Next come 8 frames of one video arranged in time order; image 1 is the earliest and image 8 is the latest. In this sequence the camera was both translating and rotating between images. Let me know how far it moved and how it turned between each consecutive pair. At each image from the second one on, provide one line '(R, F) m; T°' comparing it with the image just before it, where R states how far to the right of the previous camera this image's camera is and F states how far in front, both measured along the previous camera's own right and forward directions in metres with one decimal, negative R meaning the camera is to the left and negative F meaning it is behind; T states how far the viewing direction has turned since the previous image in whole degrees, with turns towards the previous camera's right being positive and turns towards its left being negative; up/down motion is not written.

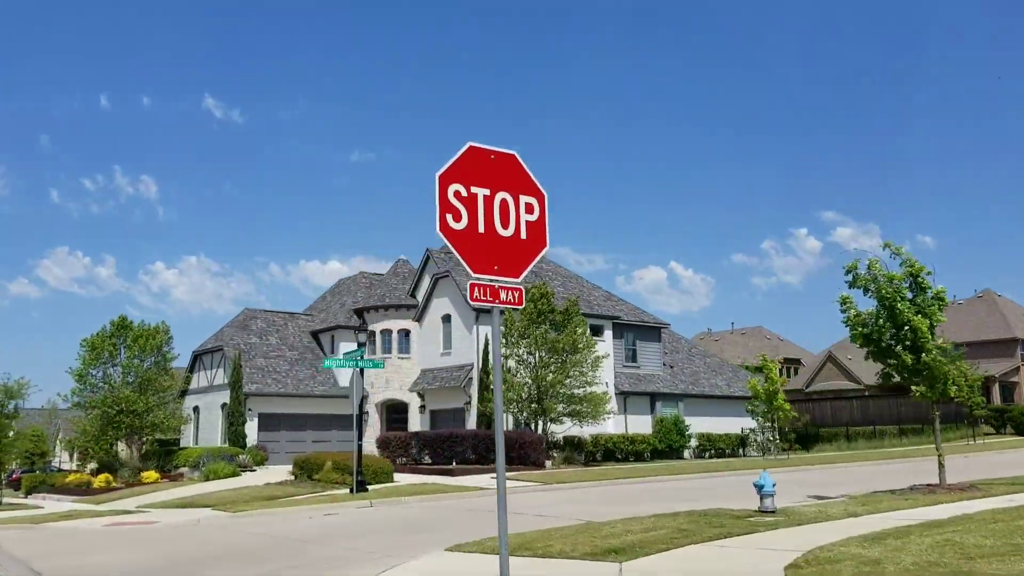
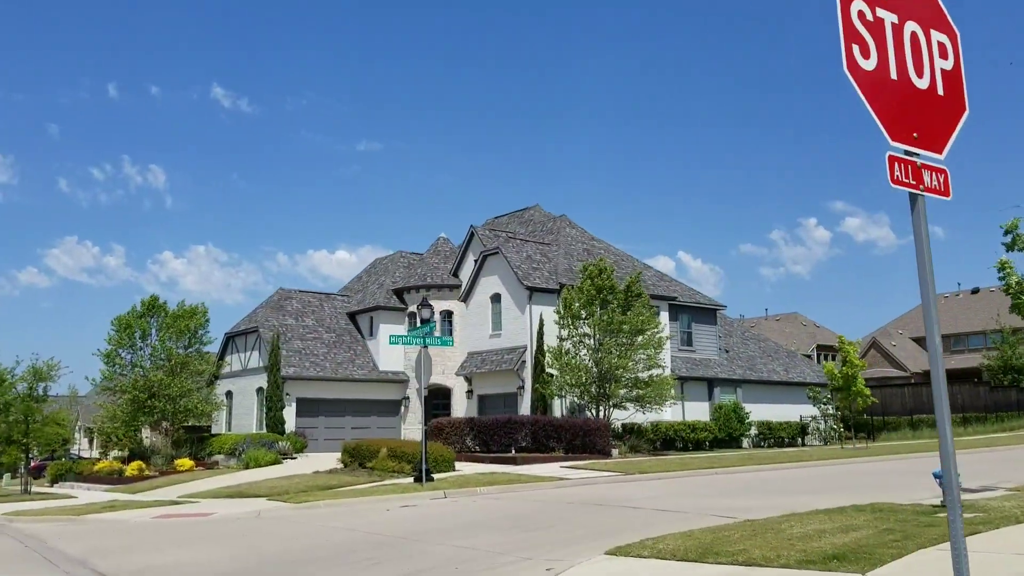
(-1.8, +2.1) m; -1°
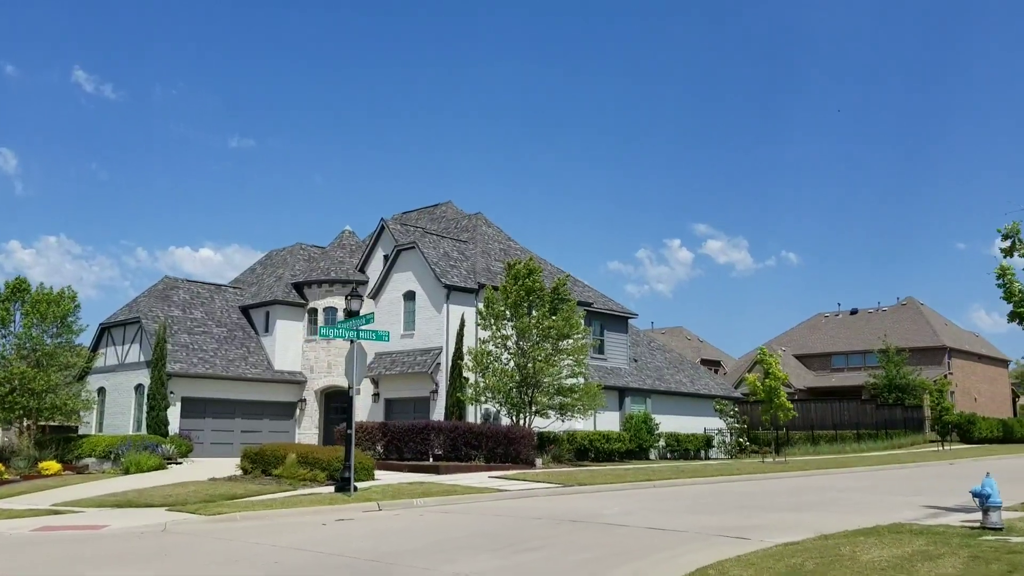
(-1.6, +1.9) m; +8°
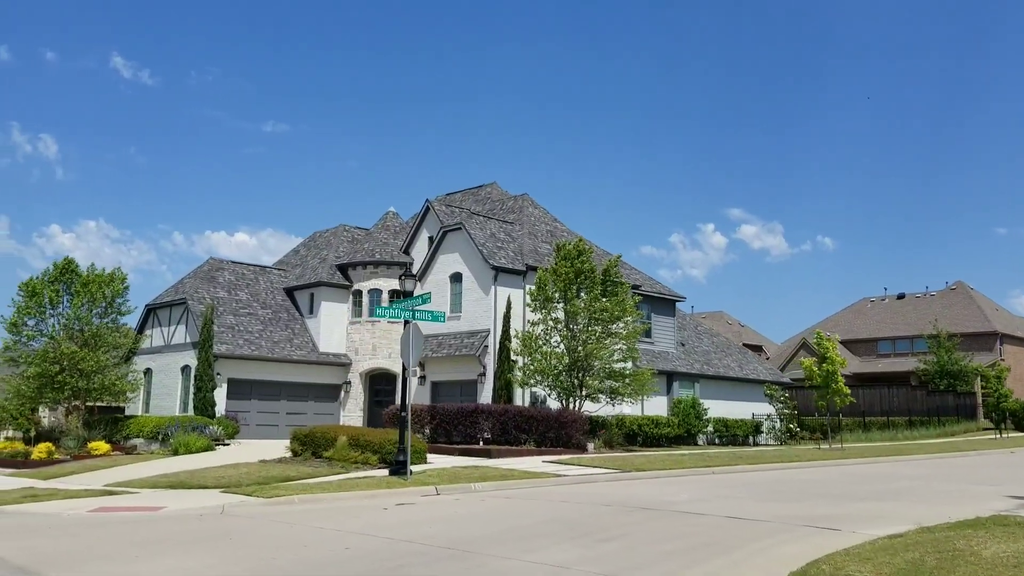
(-0.6, +0.5) m; -2°
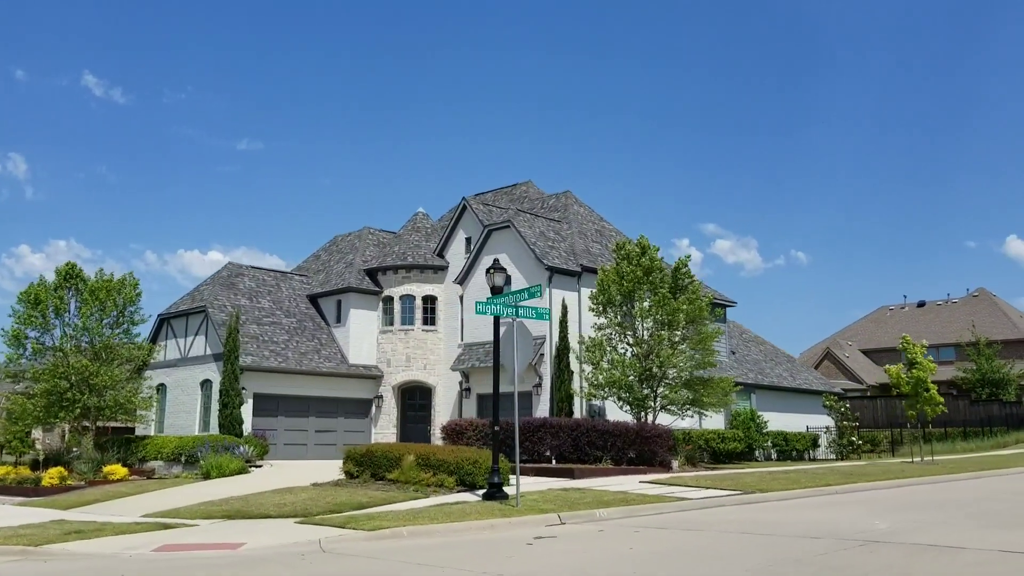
(-2.6, +2.7) m; +1°
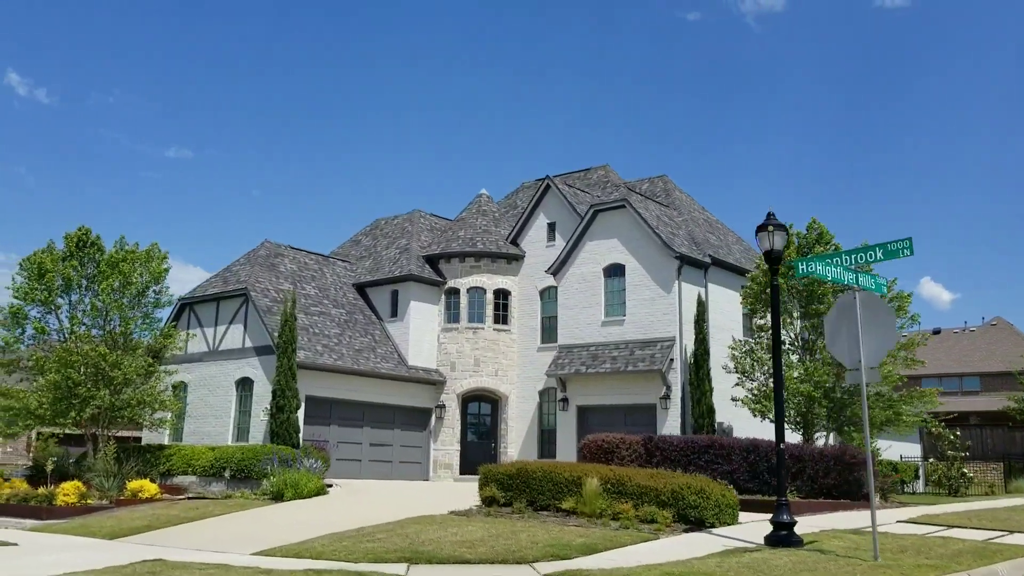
(-5.2, +5.1) m; +4°
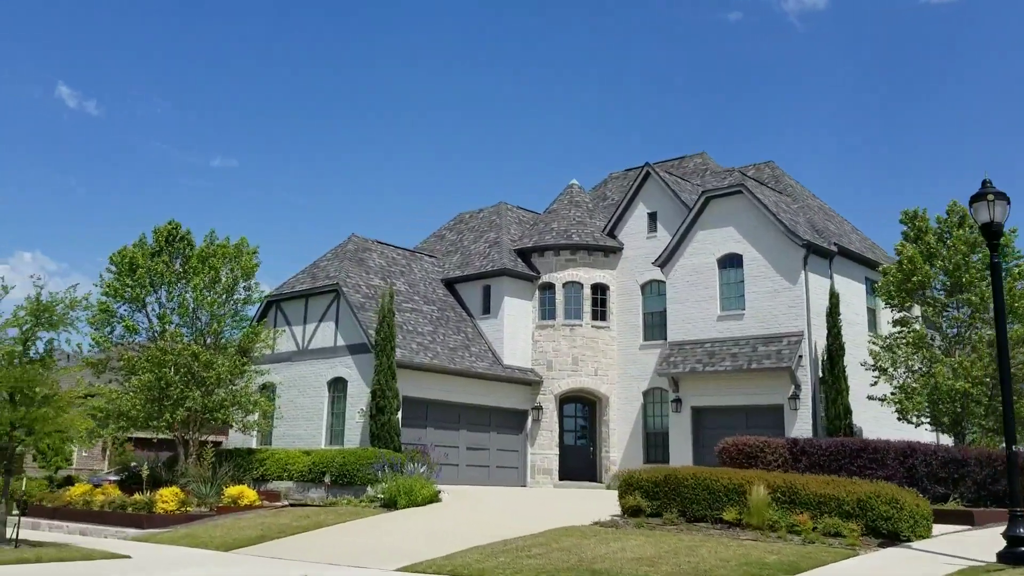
(-1.8, +1.5) m; -3°
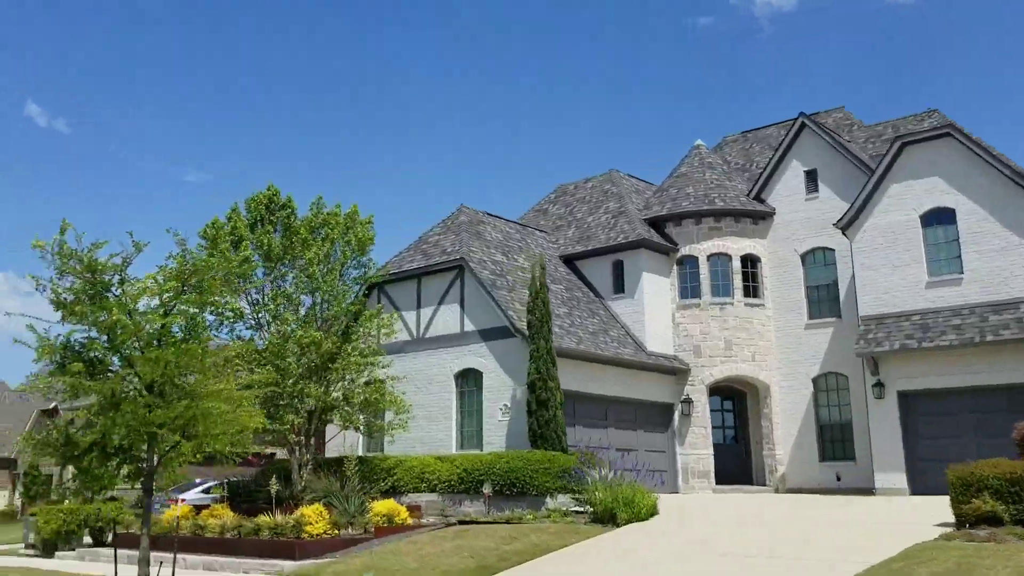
(-4.3, +3.9) m; +1°
